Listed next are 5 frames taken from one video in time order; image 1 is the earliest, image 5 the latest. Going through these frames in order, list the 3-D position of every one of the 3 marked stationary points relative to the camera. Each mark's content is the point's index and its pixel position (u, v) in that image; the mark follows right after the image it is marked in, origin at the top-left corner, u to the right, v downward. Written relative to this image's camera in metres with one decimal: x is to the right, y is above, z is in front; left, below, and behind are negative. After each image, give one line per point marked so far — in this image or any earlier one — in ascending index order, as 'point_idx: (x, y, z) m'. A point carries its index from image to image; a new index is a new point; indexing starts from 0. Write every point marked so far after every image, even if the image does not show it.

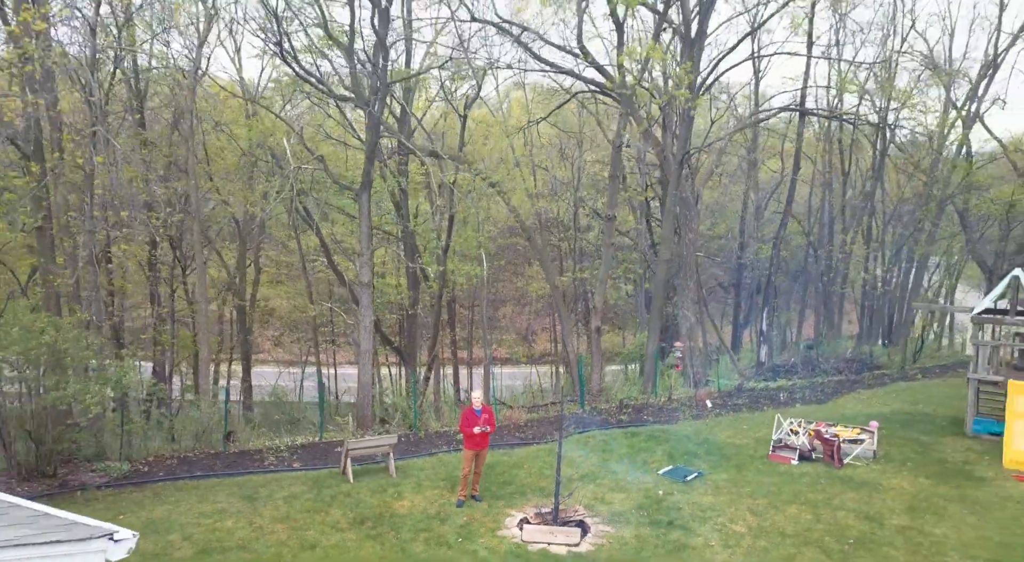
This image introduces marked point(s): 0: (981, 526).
0: (+6.1, -3.1, +10.0) m
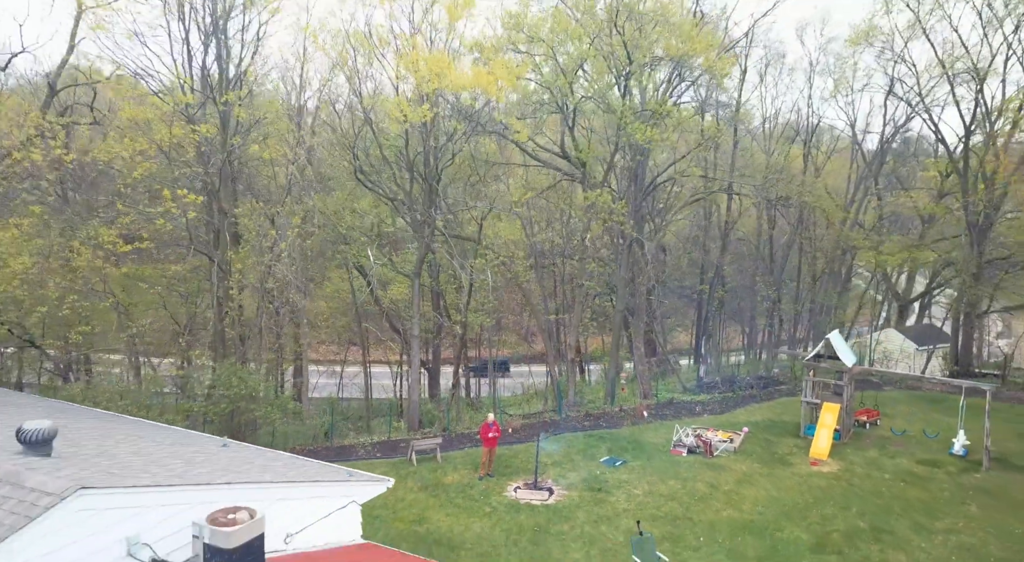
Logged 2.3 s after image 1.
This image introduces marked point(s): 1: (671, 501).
0: (+6.0, -4.8, +18.1) m
1: (+3.6, -4.9, +17.5) m
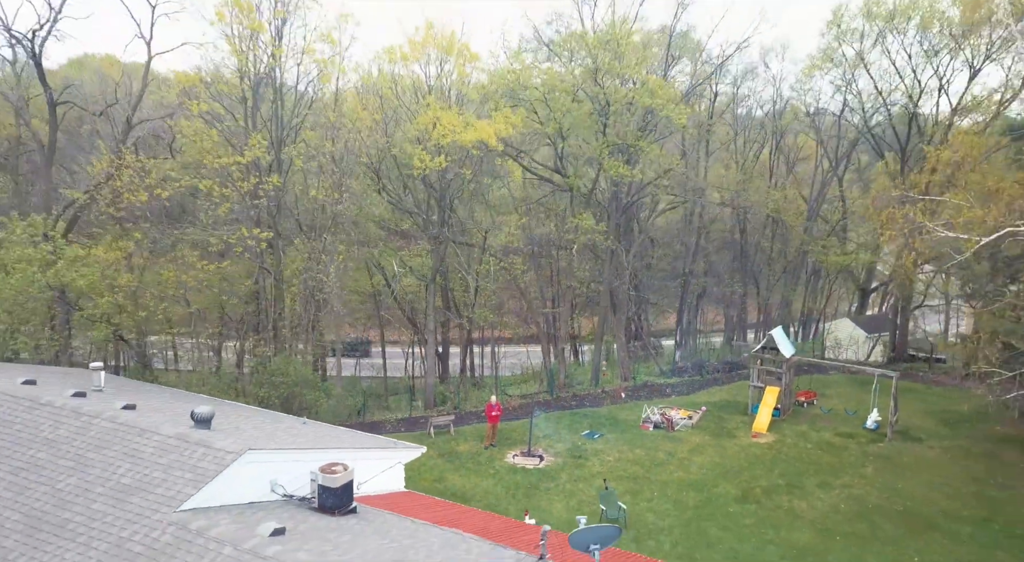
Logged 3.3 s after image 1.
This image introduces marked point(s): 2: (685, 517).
0: (+6.0, -5.1, +22.8) m
1: (+3.5, -5.3, +22.3) m
2: (+4.2, -5.7, +18.9) m
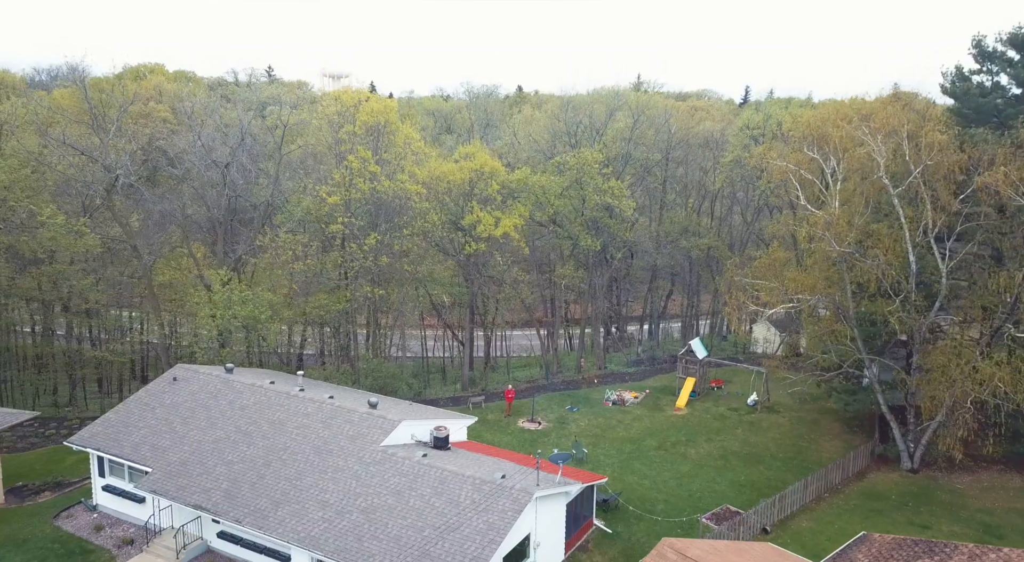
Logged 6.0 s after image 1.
0: (+6.4, -6.7, +36.8) m
1: (+4.0, -6.8, +36.2) m
2: (+4.6, -7.4, +32.8) m
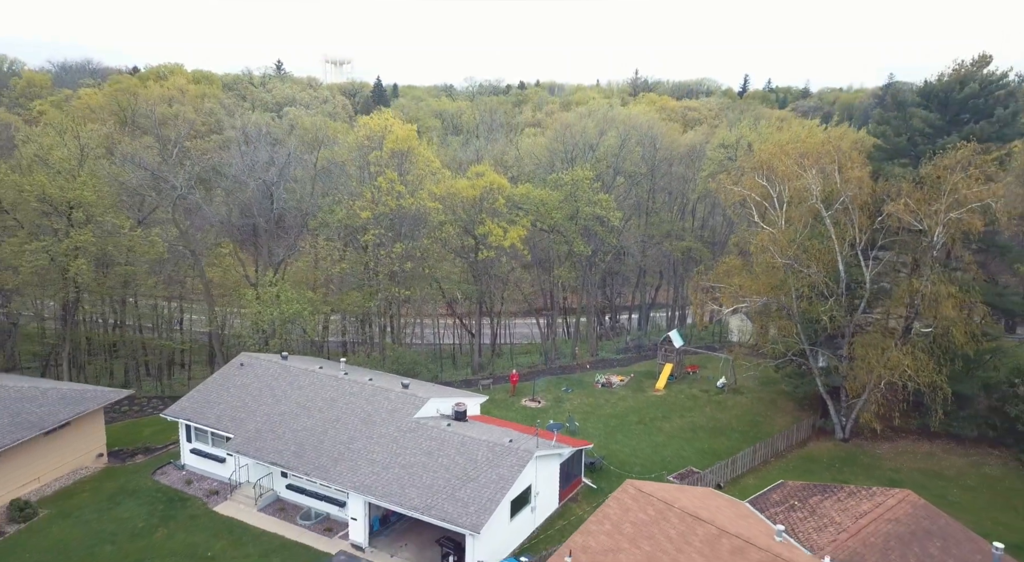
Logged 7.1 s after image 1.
0: (+6.6, -6.7, +43.4) m
1: (+4.2, -6.9, +42.8) m
2: (+4.8, -7.5, +39.4) m
